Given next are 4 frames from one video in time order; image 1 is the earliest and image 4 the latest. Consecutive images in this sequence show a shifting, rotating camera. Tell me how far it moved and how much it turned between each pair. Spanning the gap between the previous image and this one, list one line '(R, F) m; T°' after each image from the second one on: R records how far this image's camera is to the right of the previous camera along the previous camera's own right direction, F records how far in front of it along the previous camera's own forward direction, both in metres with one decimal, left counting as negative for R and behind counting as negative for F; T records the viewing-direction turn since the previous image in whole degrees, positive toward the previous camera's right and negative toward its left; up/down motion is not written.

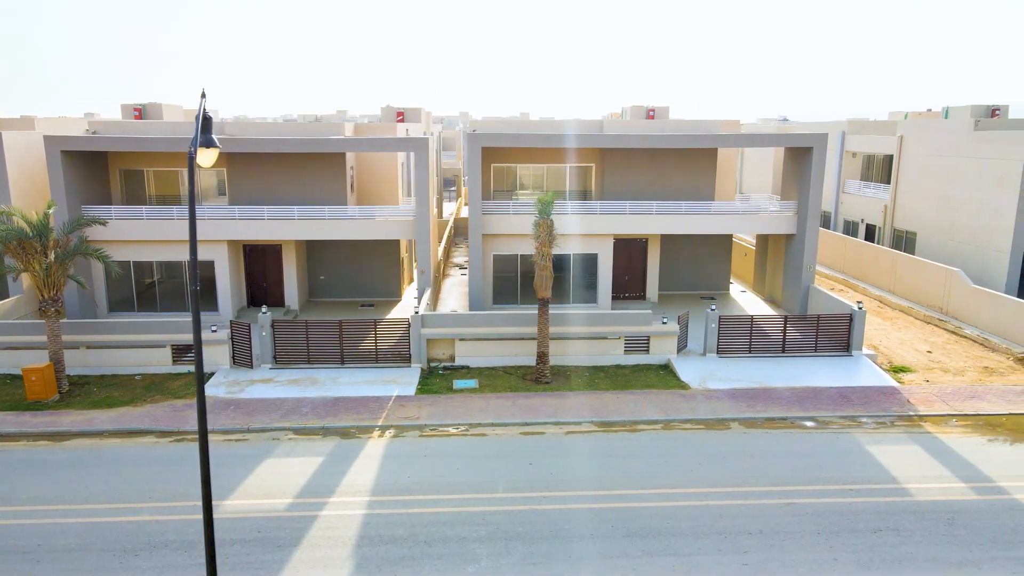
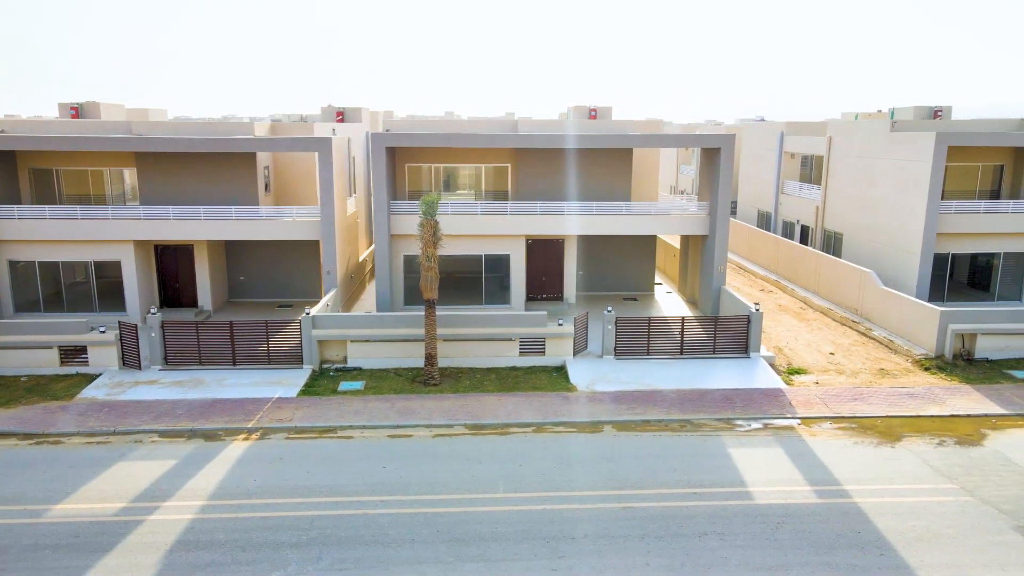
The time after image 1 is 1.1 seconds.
(+3.6, +0.1) m; 0°
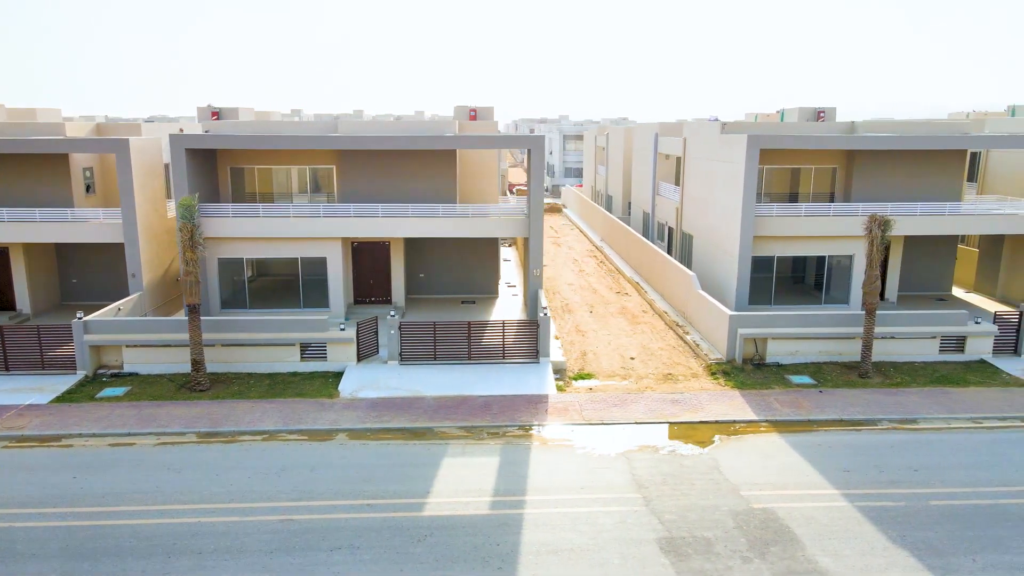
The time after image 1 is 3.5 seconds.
(+7.4, +0.2) m; +1°
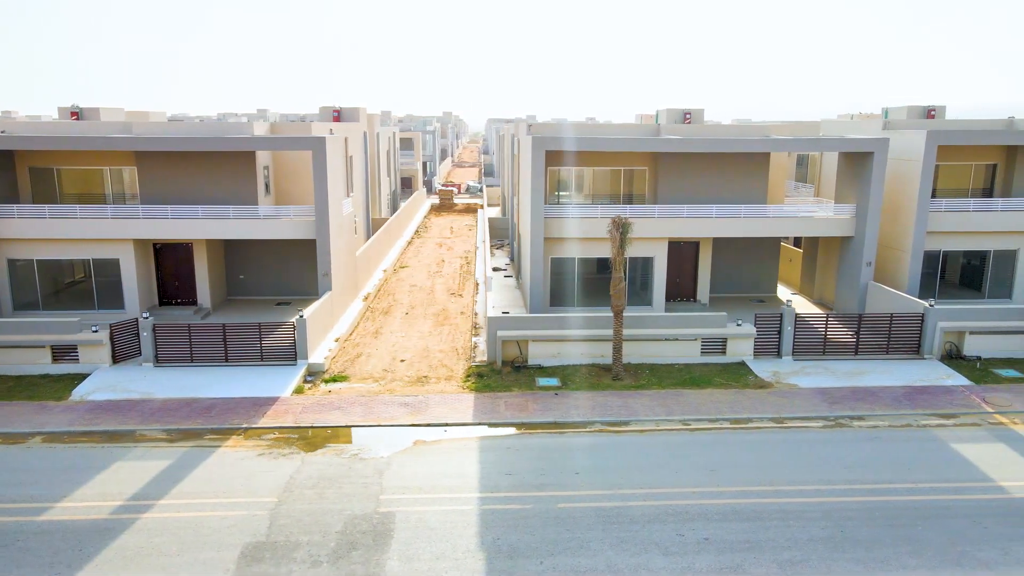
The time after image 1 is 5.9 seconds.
(+8.4, 0.0) m; +1°
